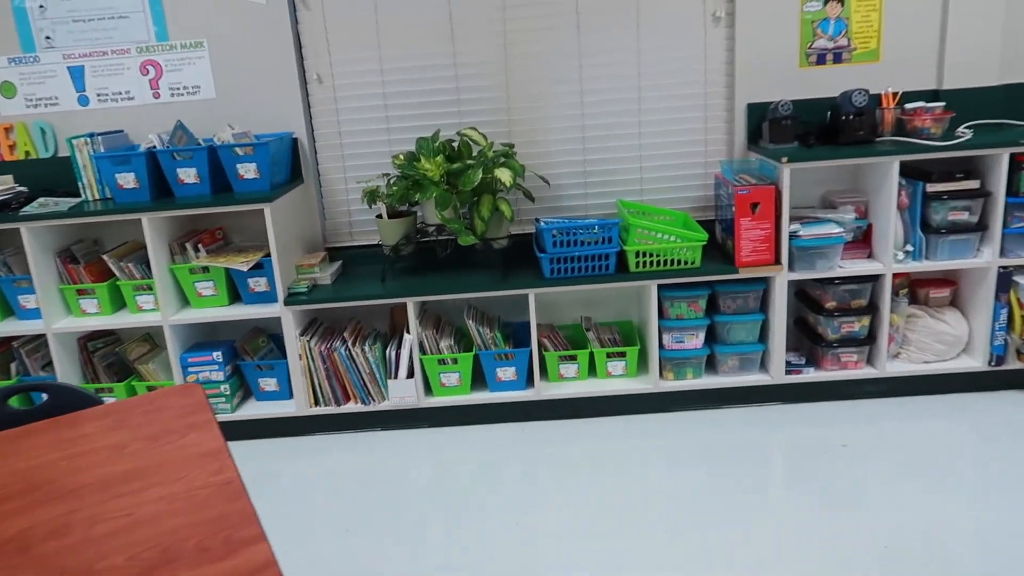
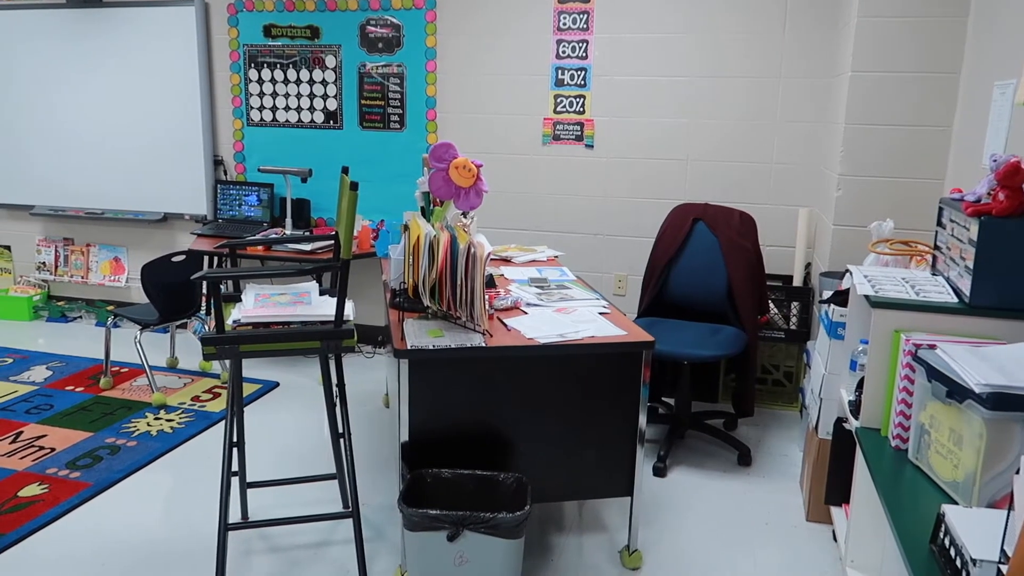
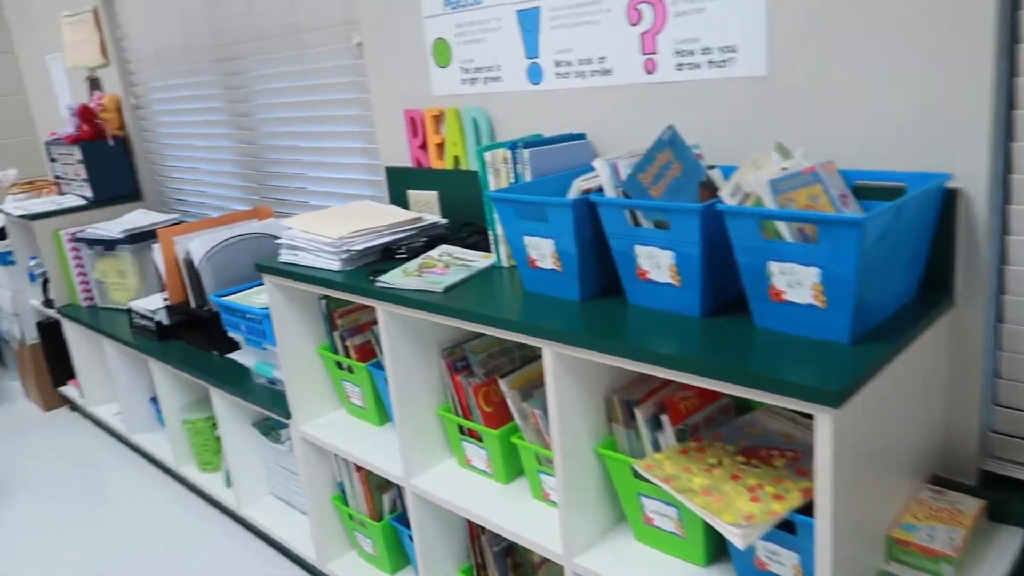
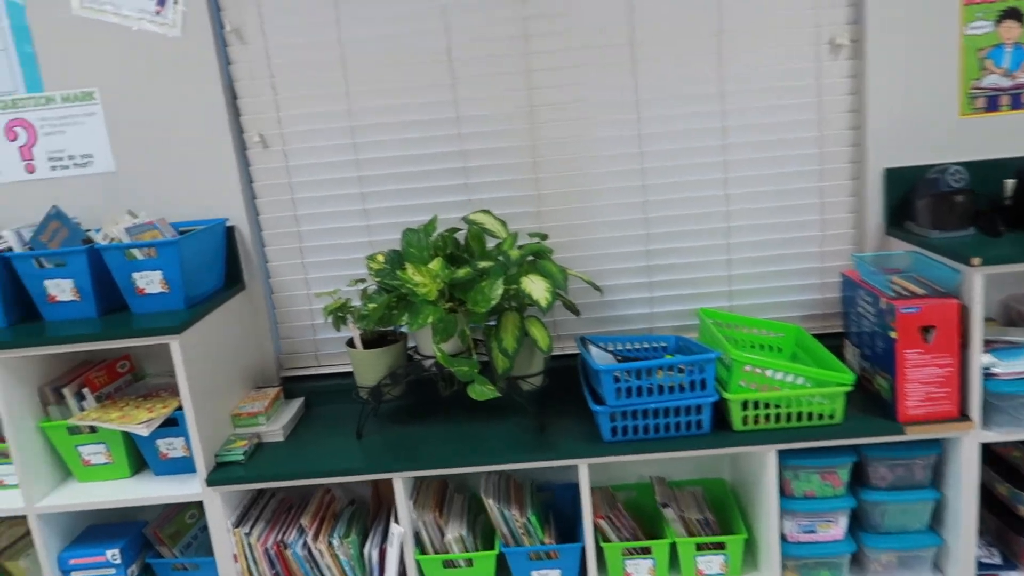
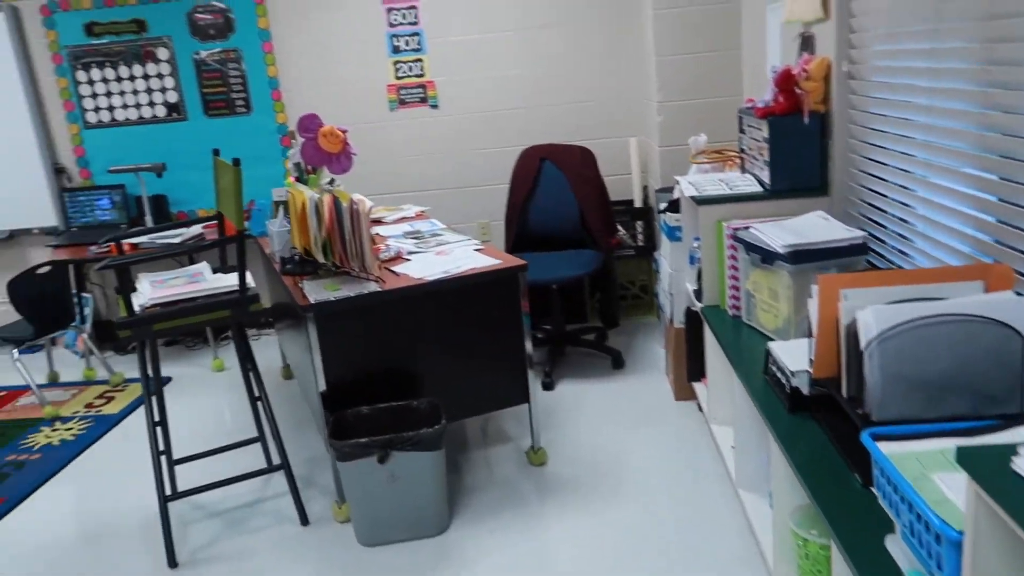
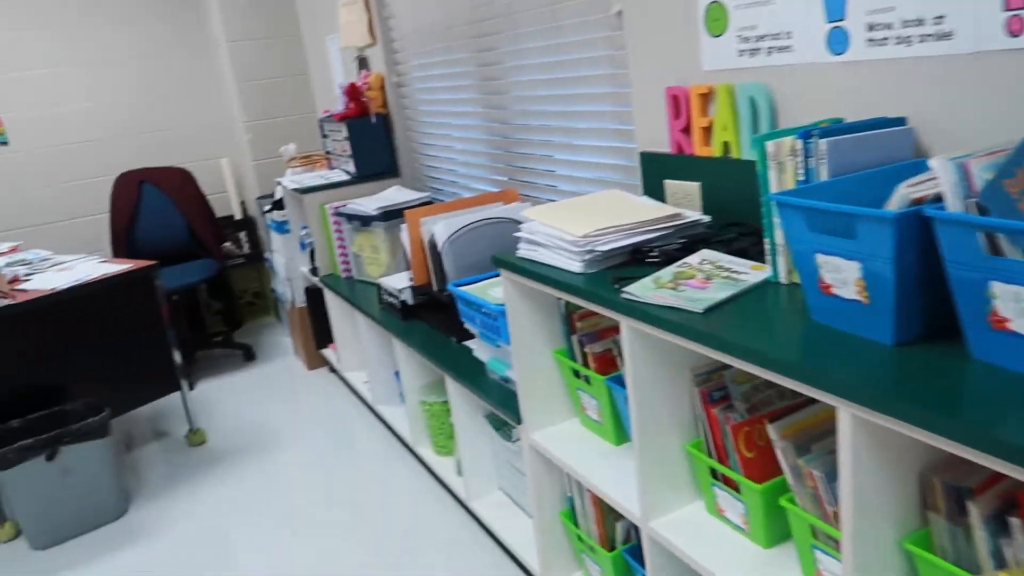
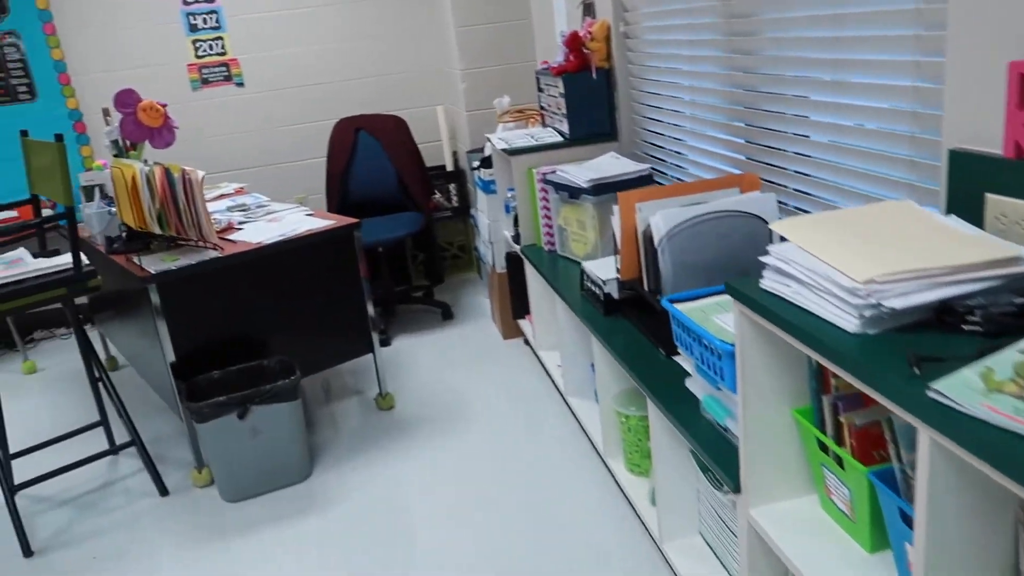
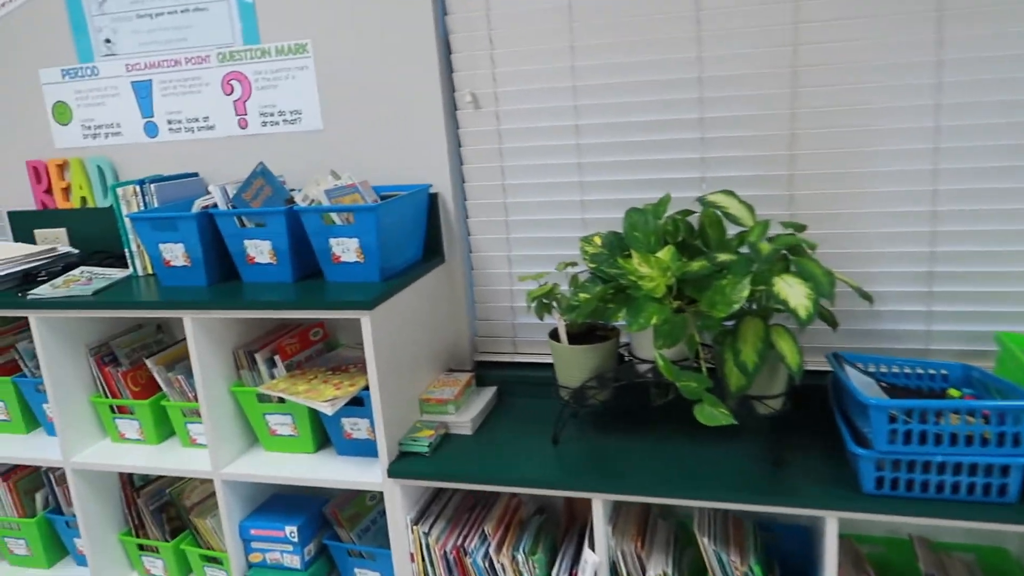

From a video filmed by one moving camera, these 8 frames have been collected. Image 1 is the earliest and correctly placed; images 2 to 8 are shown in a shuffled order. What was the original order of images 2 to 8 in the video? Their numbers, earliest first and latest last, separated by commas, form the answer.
4, 8, 3, 6, 7, 5, 2
